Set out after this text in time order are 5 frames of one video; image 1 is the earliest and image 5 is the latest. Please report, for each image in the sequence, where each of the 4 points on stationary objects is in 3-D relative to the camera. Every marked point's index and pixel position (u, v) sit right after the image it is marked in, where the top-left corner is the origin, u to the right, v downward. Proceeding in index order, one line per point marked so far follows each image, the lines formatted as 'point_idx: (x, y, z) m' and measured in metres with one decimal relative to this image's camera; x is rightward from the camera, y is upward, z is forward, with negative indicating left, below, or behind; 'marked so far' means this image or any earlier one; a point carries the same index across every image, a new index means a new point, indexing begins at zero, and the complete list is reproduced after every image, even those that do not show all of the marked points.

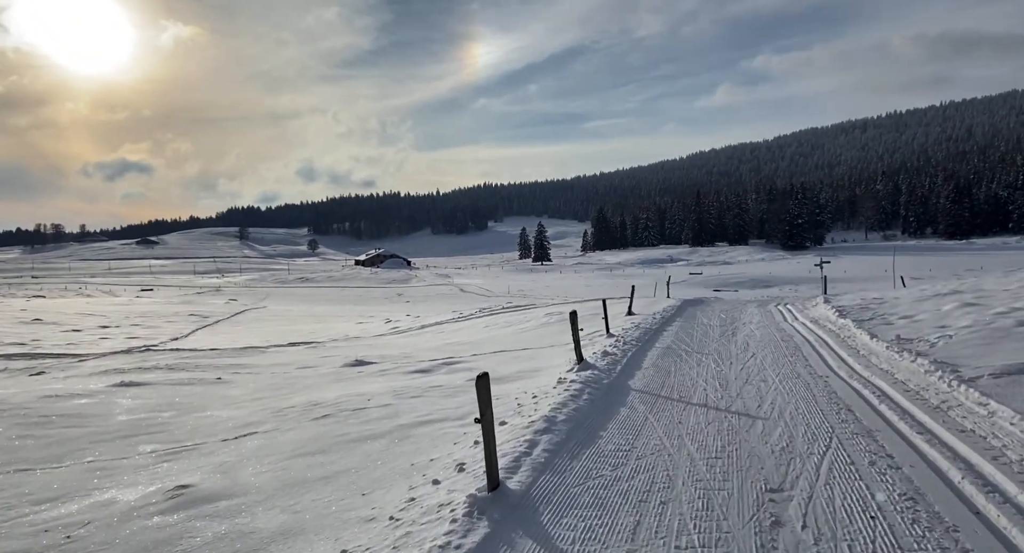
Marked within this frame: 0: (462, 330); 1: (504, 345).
0: (-1.6, -1.8, +19.4) m
1: (-0.2, -1.6, +13.8) m
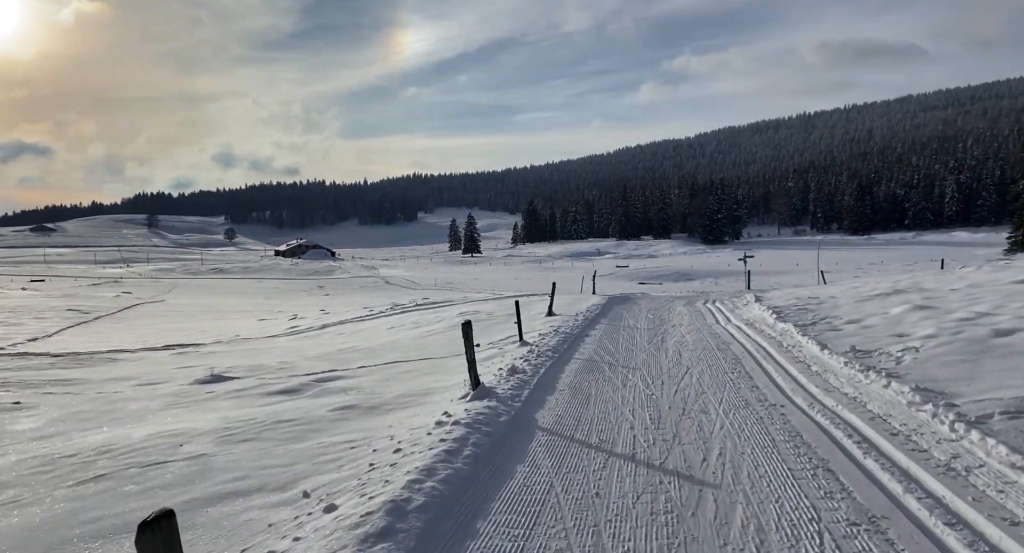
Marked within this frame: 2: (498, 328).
0: (-4.1, -1.6, +17.1) m
1: (-2.1, -1.5, +11.8) m
2: (-0.3, -1.2, +13.5) m
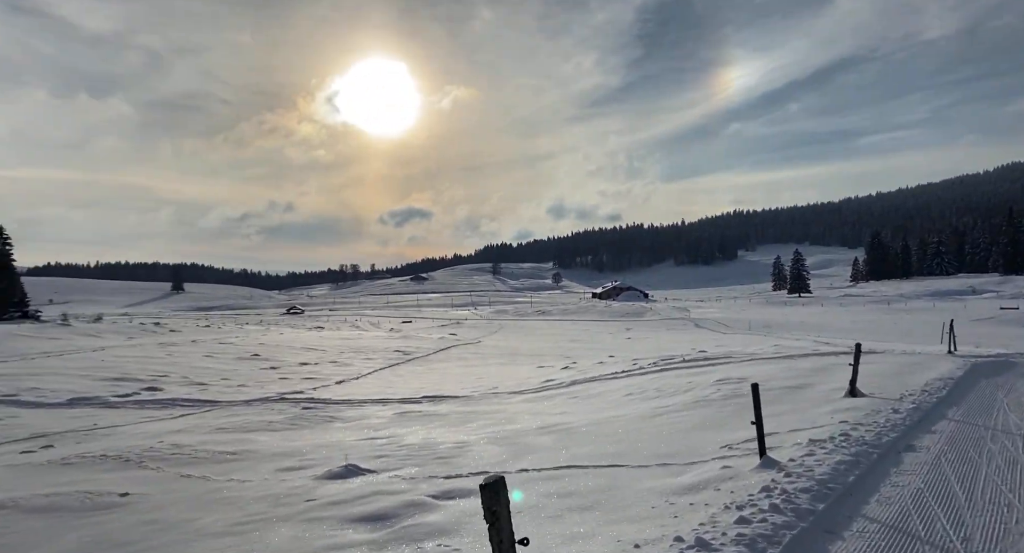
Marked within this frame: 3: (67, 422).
0: (+2.0, -2.8, +13.9) m
1: (+1.2, -2.4, +8.3) m
2: (+3.6, -2.1, +8.9) m
3: (-10.5, -3.4, +14.4) m
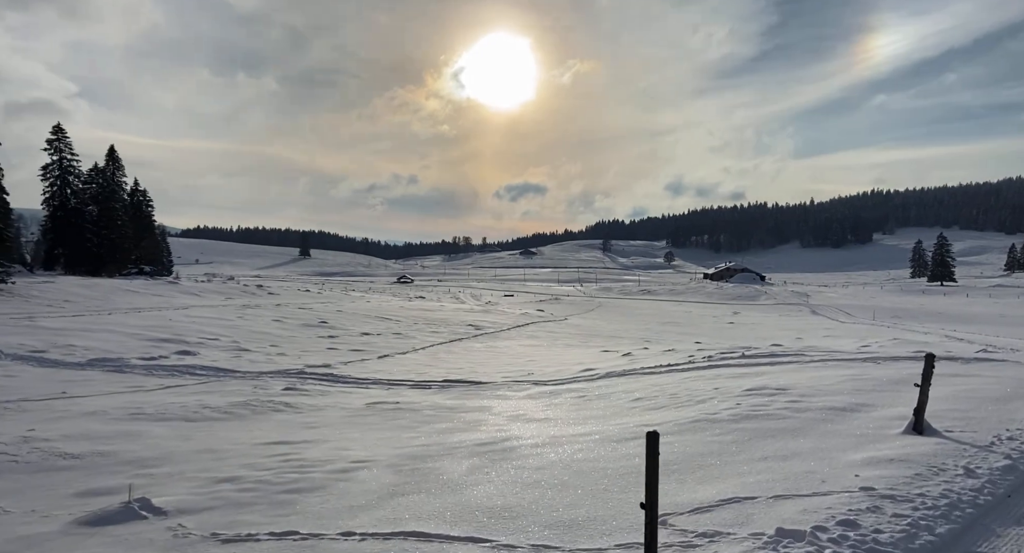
0: (+1.6, -2.4, +11.3) m
1: (-0.1, -2.1, +5.8) m
2: (+2.3, -1.9, +6.1) m
3: (-10.6, -2.5, +13.9) m
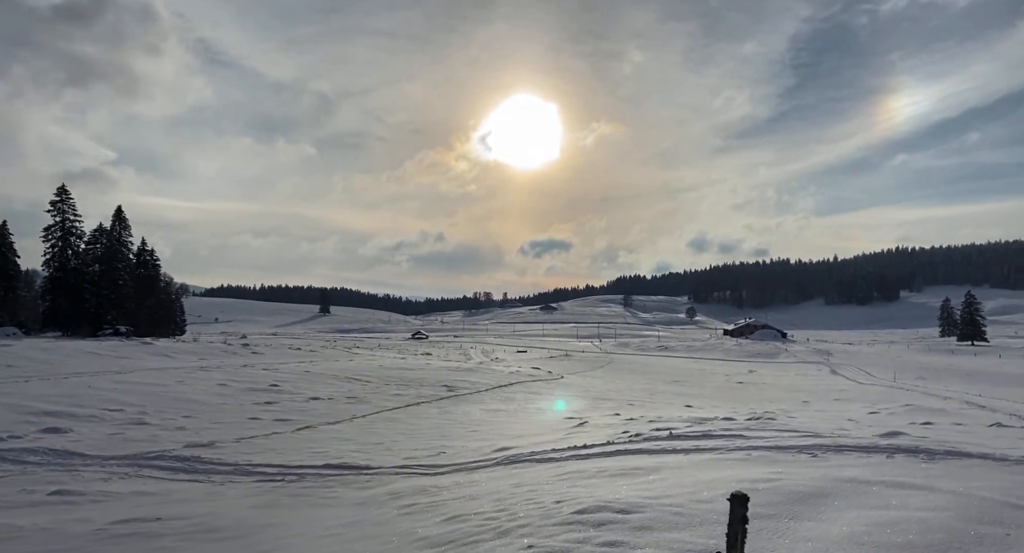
0: (-1.6, -3.4, +8.2) m
1: (-3.5, -2.7, +2.9) m
2: (-1.0, -2.5, +3.0) m
3: (-13.7, -3.9, +11.1) m
